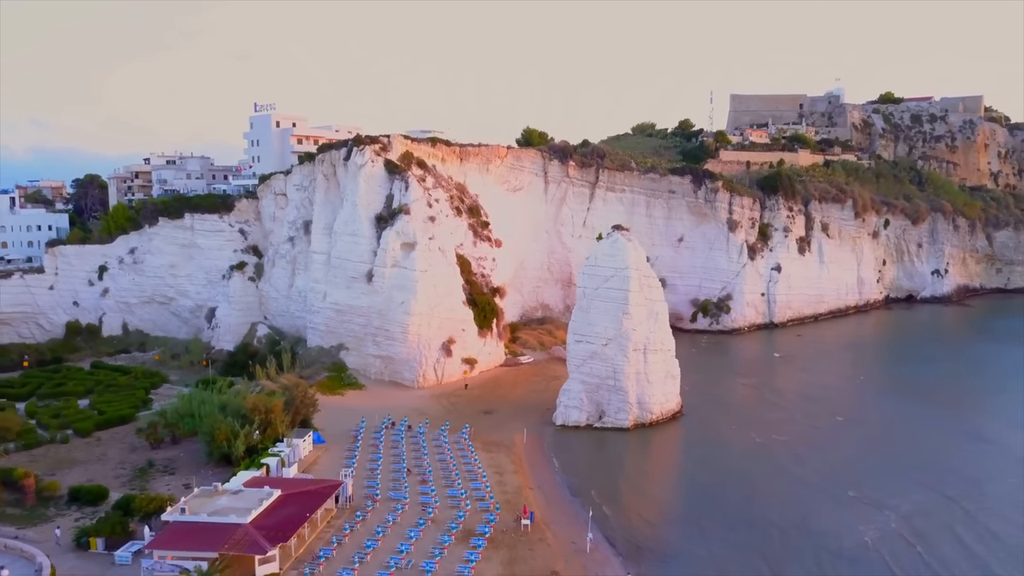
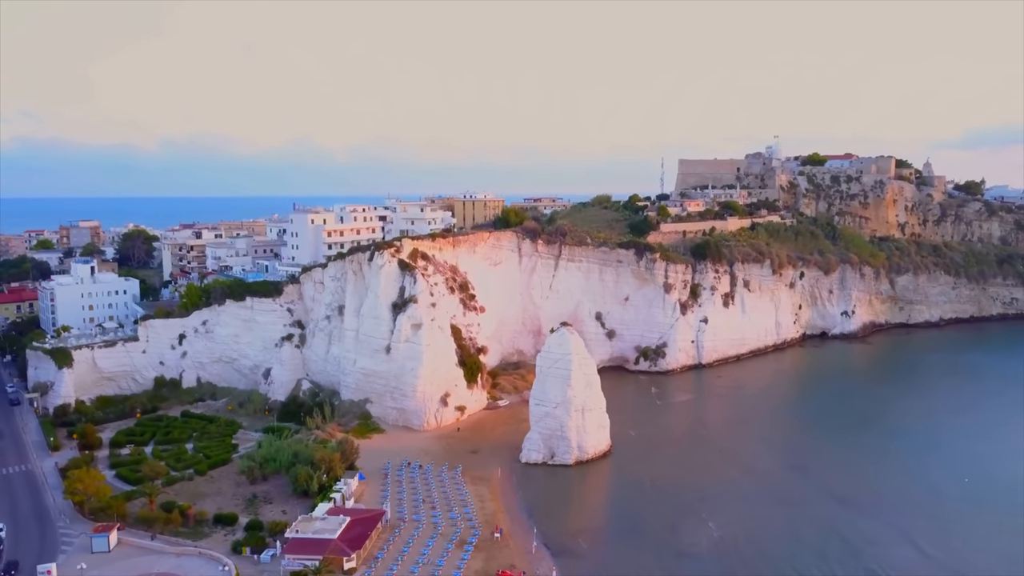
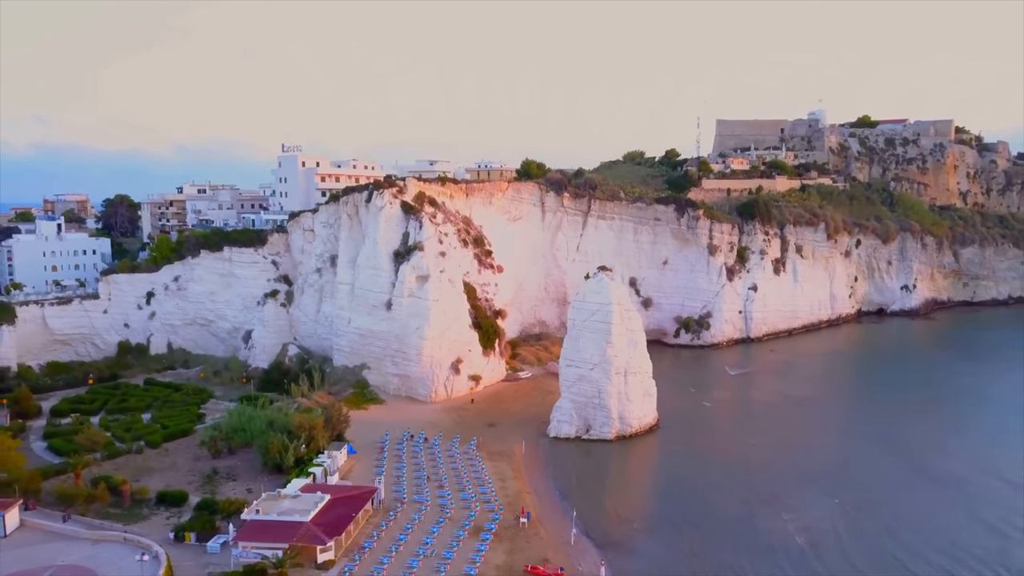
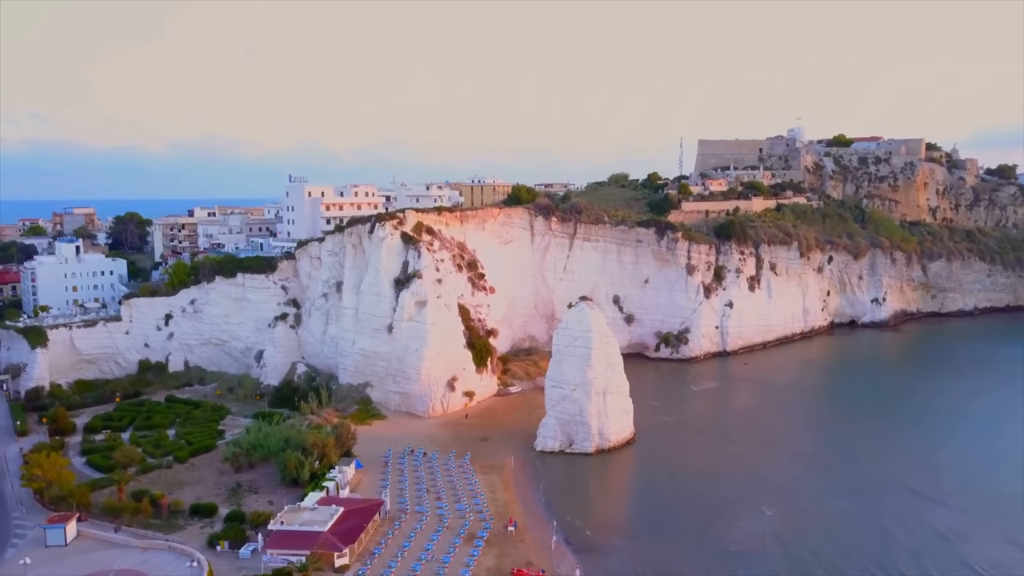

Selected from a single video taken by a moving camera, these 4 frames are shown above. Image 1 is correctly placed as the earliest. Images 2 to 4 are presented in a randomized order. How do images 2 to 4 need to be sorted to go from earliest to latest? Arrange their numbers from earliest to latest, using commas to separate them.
3, 4, 2
